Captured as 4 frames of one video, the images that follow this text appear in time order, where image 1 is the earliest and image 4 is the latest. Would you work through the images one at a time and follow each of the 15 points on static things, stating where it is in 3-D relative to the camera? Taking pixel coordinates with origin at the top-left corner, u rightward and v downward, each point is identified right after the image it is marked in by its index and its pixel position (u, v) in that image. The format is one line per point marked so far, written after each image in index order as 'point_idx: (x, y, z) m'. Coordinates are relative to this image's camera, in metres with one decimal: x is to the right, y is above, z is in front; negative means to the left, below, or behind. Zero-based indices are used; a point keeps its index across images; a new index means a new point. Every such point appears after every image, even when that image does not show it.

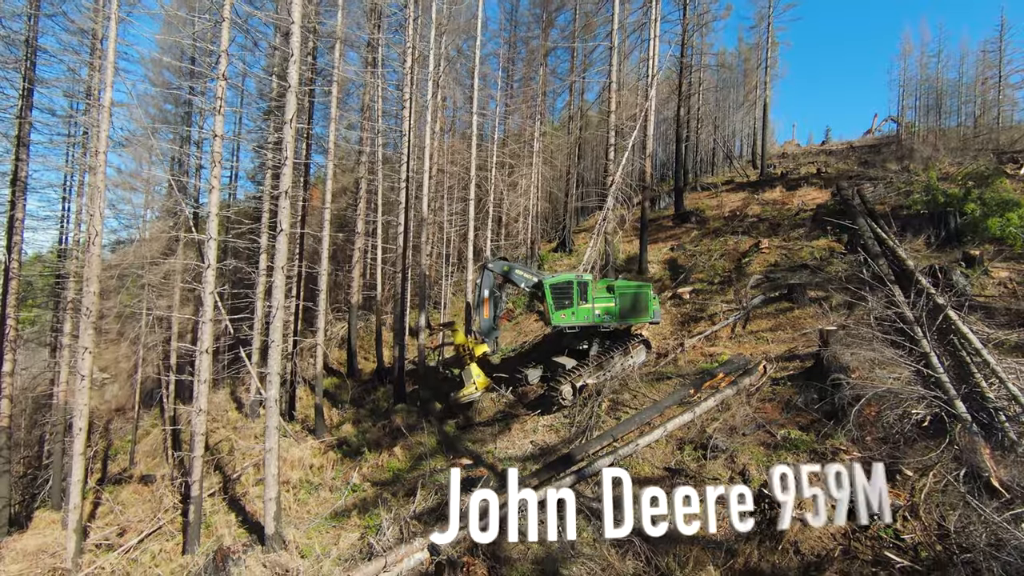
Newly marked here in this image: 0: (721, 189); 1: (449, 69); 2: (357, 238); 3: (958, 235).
0: (+7.7, +3.6, +19.0) m
1: (-1.6, +5.6, +13.0) m
2: (-3.8, +1.2, +12.5) m
3: (+8.4, +1.0, +9.6) m
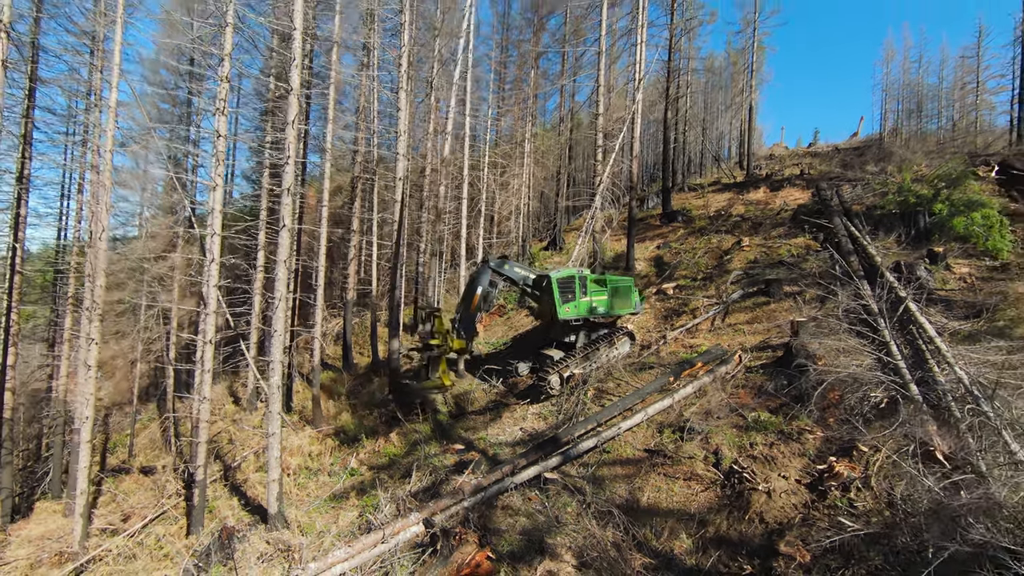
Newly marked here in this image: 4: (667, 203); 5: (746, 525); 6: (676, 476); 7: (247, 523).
0: (+7.4, +3.7, +19.5) m
1: (-1.8, +5.7, +13.4) m
2: (-4.0, +1.3, +12.9) m
3: (+8.2, +1.1, +10.1) m
4: (+5.2, +2.9, +17.3) m
5: (+2.3, -2.4, +5.1) m
6: (+1.9, -2.2, +6.0) m
7: (-3.8, -3.4, +7.4) m
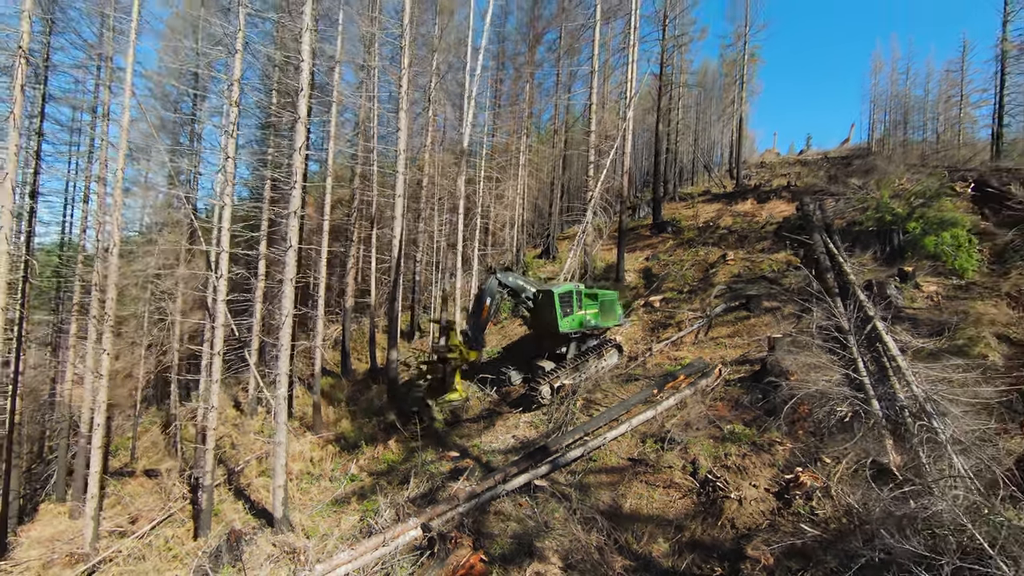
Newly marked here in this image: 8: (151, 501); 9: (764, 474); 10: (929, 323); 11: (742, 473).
0: (+7.2, +3.4, +20.0) m
1: (-2.0, +5.5, +13.8) m
2: (-4.1, +1.1, +13.3) m
3: (+8.1, +0.8, +10.7) m
4: (+5.1, +2.6, +17.8) m
5: (+2.2, -2.6, +5.6) m
6: (+1.8, -2.5, +6.5) m
7: (-3.9, -3.6, +7.8) m
8: (-6.9, -4.1, +9.8) m
9: (+3.0, -2.2, +6.1) m
10: (+6.3, -0.5, +7.8) m
11: (+2.8, -2.2, +6.2) m
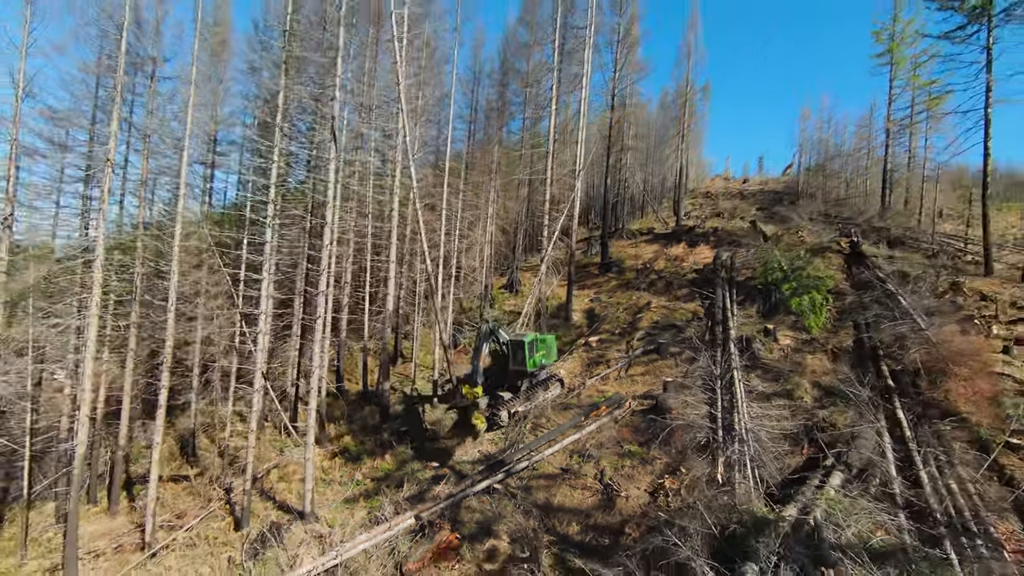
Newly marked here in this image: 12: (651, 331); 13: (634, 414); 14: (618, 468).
0: (+5.9, +2.2, +23.3) m
1: (-2.9, +4.4, +16.6) m
2: (-5.1, 0.0, +15.9) m
3: (+7.2, -0.5, +14.0) m
4: (+3.8, +1.4, +21.0) m
5: (+1.7, -3.8, +8.6) m
6: (+1.2, -3.7, +9.5) m
7: (-4.7, -4.7, +10.4) m
8: (-7.8, -5.2, +12.3) m
9: (+2.4, -3.4, +9.2) m
10: (+5.6, -1.8, +11.0) m
11: (+2.2, -3.4, +9.2) m
12: (+3.8, -1.2, +13.9) m
13: (+2.6, -2.7, +11.0) m
14: (+2.0, -3.4, +9.5) m
